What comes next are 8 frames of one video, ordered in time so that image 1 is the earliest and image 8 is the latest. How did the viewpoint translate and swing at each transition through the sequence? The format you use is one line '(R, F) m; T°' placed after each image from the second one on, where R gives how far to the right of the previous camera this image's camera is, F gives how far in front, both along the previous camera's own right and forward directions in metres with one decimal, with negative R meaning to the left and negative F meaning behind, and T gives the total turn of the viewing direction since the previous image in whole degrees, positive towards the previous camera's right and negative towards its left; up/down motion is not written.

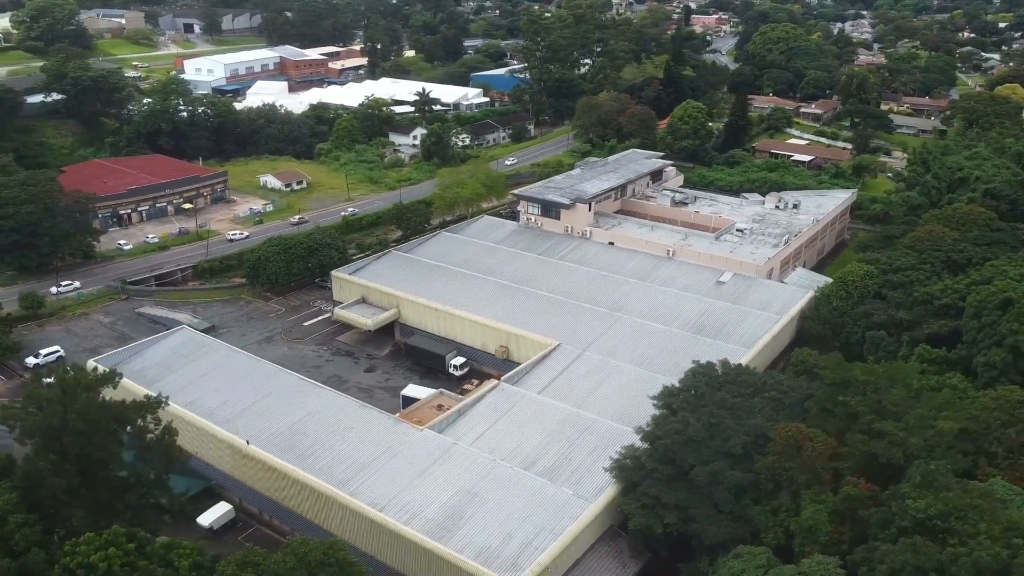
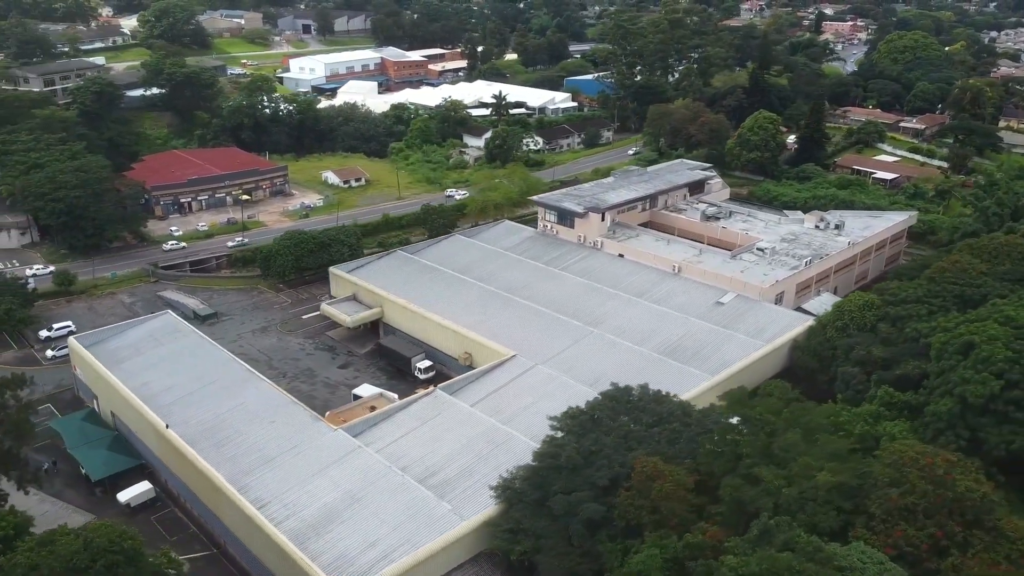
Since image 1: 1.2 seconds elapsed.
(+4.2, +0.7) m; -9°
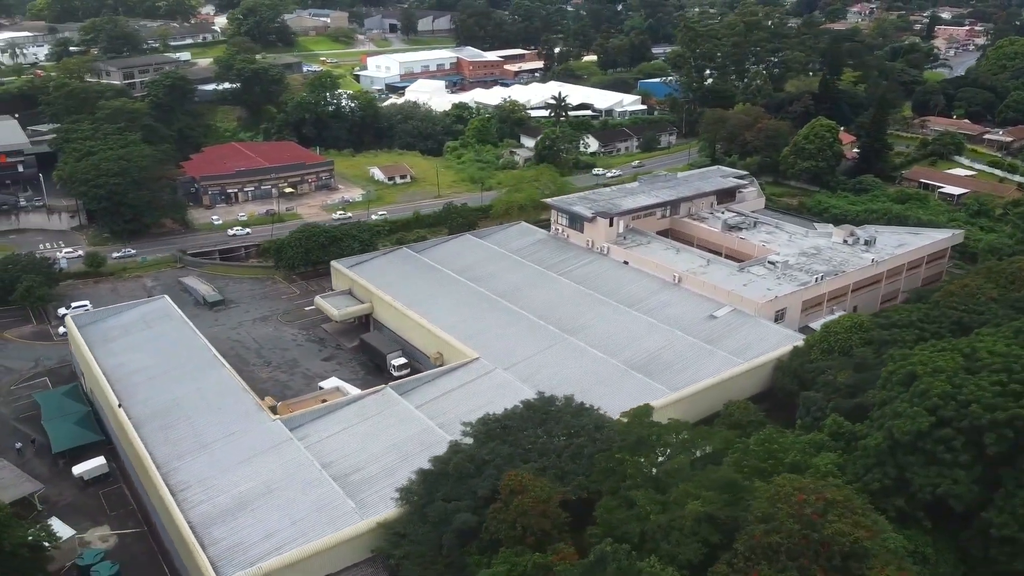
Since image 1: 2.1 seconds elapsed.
(+3.3, +0.5) m; -7°
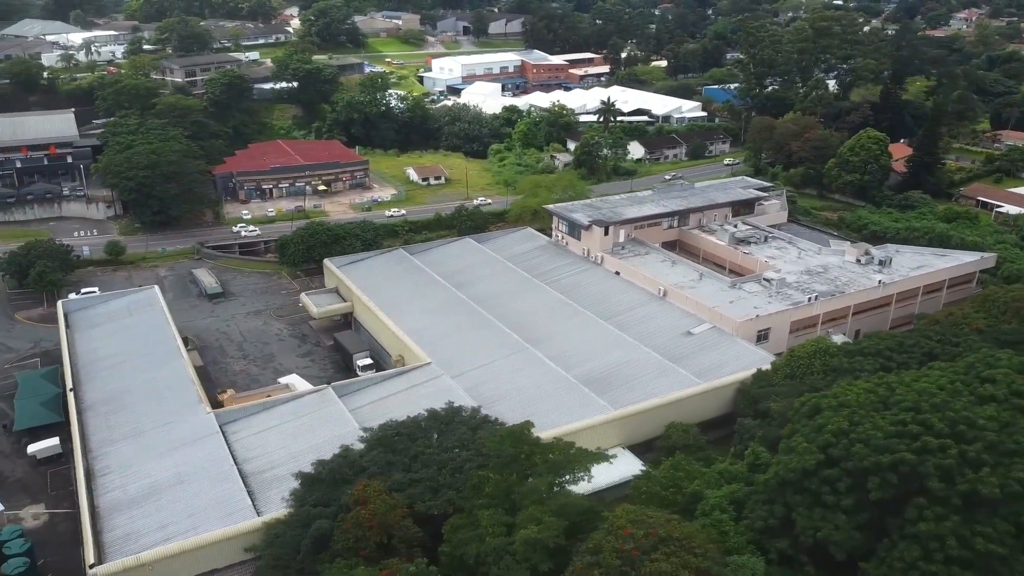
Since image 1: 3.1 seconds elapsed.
(+3.3, +0.5) m; -7°
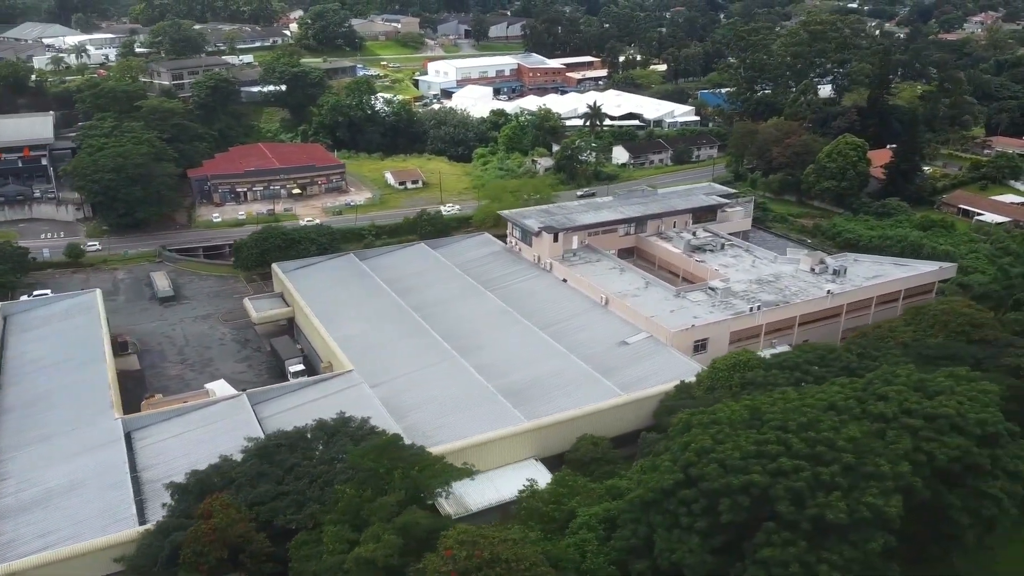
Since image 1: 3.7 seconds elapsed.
(+2.3, +0.3) m; -2°
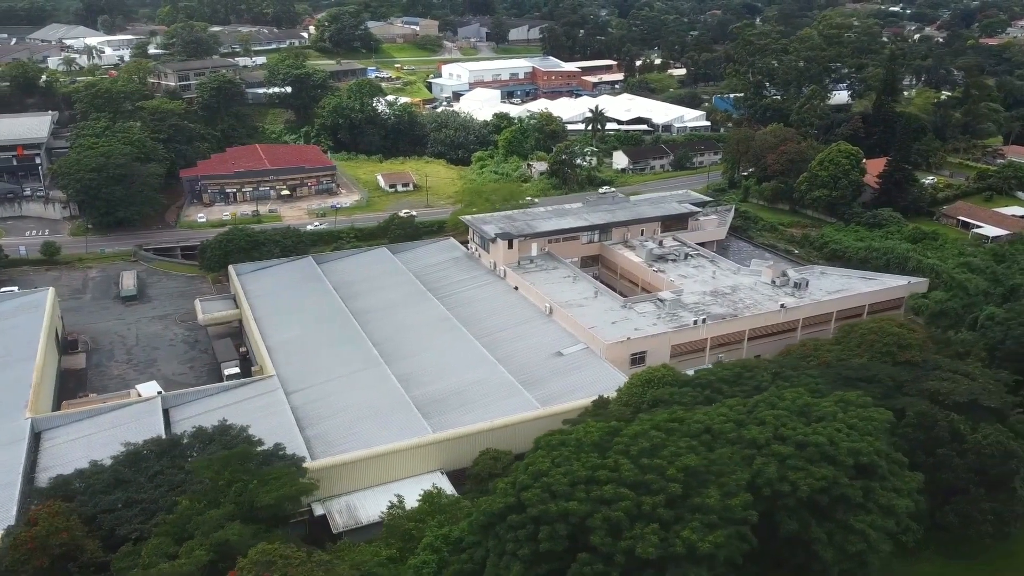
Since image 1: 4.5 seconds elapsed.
(+2.8, +0.5) m; -3°
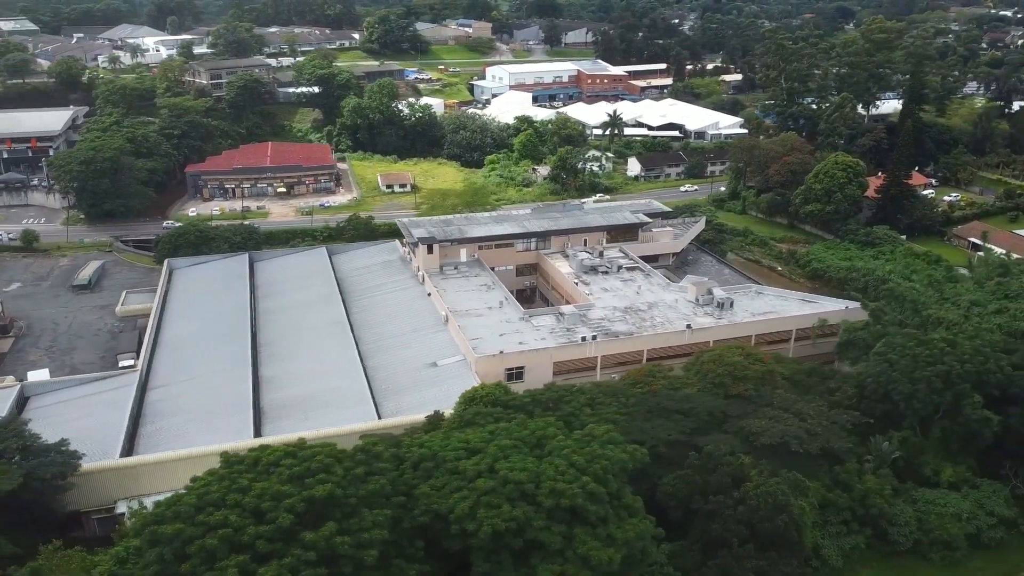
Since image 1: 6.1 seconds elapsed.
(+5.5, +1.1) m; -7°
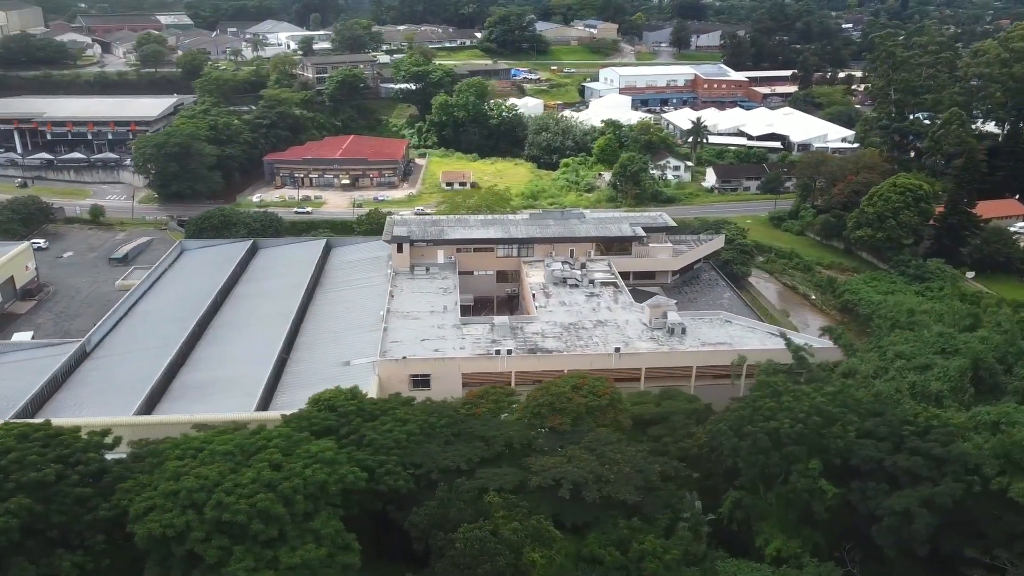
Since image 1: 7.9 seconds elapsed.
(+6.0, +1.3) m; -12°
